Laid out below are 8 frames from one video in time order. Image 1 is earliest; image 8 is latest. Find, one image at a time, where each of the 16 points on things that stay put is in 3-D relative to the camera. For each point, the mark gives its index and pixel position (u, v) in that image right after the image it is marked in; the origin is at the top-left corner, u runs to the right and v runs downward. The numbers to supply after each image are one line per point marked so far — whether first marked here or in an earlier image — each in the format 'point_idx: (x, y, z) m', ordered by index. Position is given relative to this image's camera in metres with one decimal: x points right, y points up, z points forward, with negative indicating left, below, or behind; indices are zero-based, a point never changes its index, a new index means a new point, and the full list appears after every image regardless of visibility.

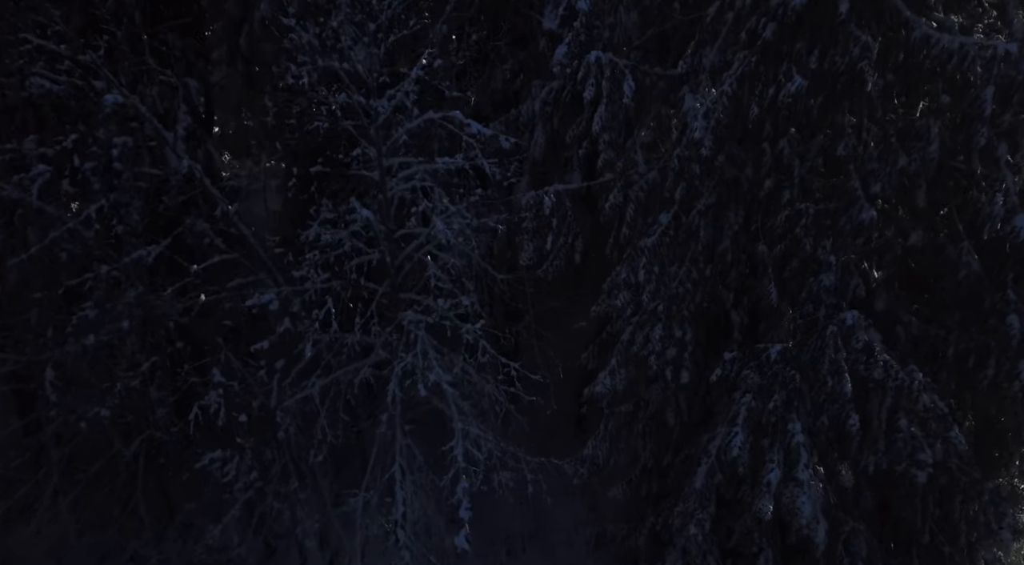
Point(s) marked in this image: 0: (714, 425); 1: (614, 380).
0: (+2.2, -1.6, +10.3) m
1: (+1.1, -1.1, +10.3) m
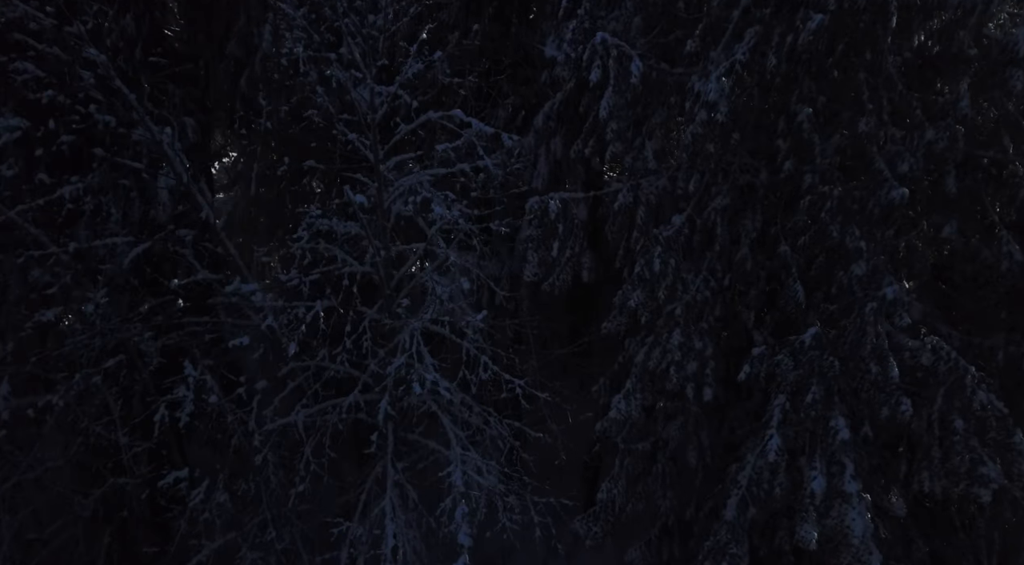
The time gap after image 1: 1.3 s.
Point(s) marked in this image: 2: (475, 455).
0: (+2.2, -1.7, +9.2) m
1: (+1.2, -1.2, +9.3) m
2: (-0.3, -1.6, +9.3) m
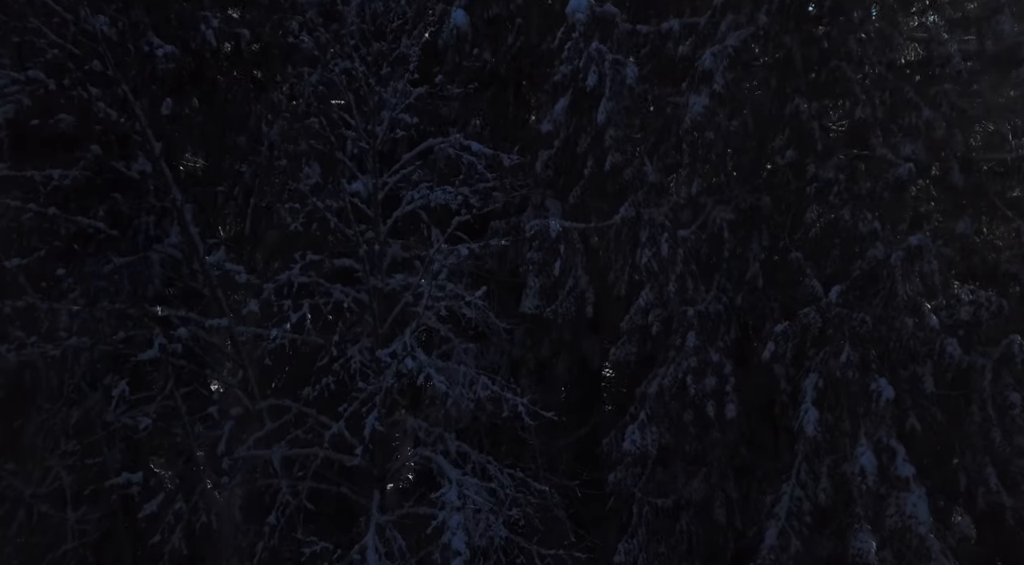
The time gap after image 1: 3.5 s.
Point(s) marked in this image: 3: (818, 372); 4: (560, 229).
0: (+2.3, -1.7, +8.1) m
1: (+1.2, -1.3, +8.4) m
2: (-0.3, -1.7, +8.2) m
3: (+2.3, -0.7, +7.2) m
4: (+0.4, +0.5, +9.0) m
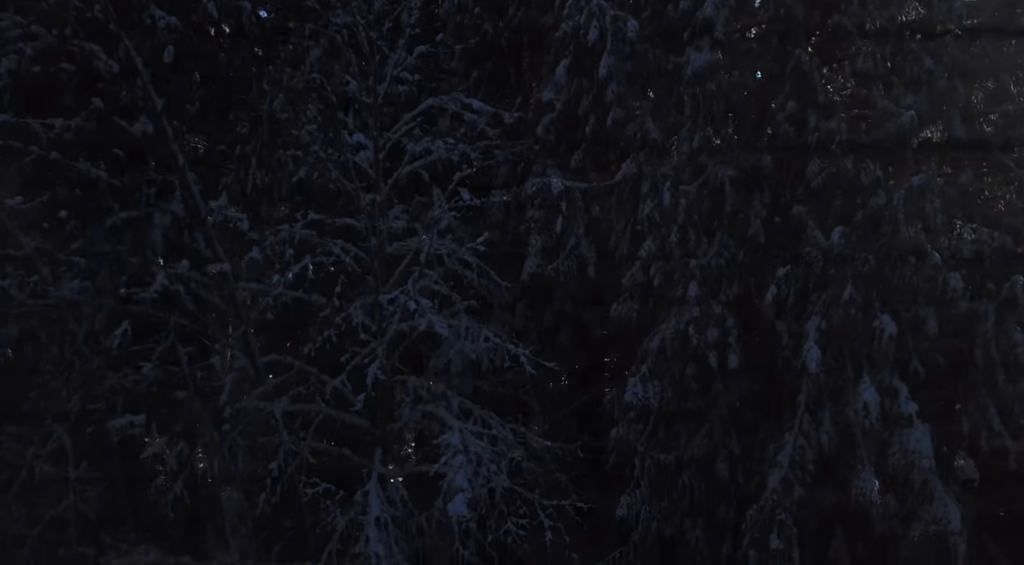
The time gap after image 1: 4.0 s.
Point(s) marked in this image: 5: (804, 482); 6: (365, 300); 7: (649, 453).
0: (+2.3, -1.3, +8.1) m
1: (+1.2, -0.9, +8.4) m
2: (-0.3, -1.3, +8.2) m
3: (+2.4, -0.3, +7.3) m
4: (+0.5, +0.9, +9.0) m
5: (+2.3, -1.6, +7.6) m
6: (-1.4, -0.2, +8.9) m
7: (+1.3, -1.6, +8.7) m
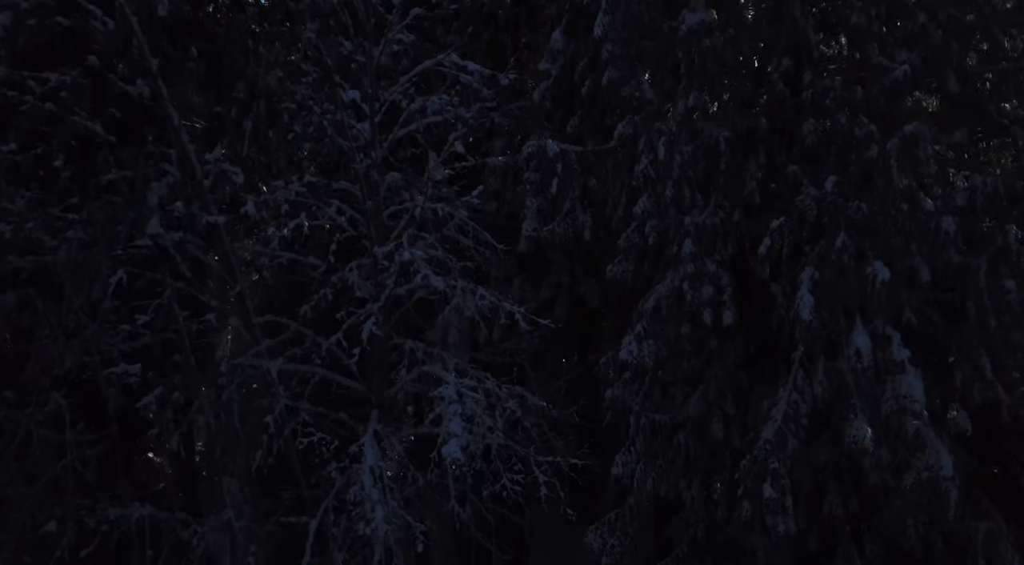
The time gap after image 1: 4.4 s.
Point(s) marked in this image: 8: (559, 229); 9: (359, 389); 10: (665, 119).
0: (+2.2, -1.0, +8.1) m
1: (+1.1, -0.6, +8.4) m
2: (-0.3, -0.9, +8.2) m
3: (+2.3, +0.1, +7.3) m
4: (+0.4, +1.3, +9.0) m
5: (+2.3, -1.2, +7.6) m
6: (-1.4, +0.2, +8.9) m
7: (+1.2, -1.2, +8.7) m
8: (+0.5, +0.5, +9.0) m
9: (-1.4, -1.0, +8.7) m
10: (+1.4, +1.5, +8.9) m
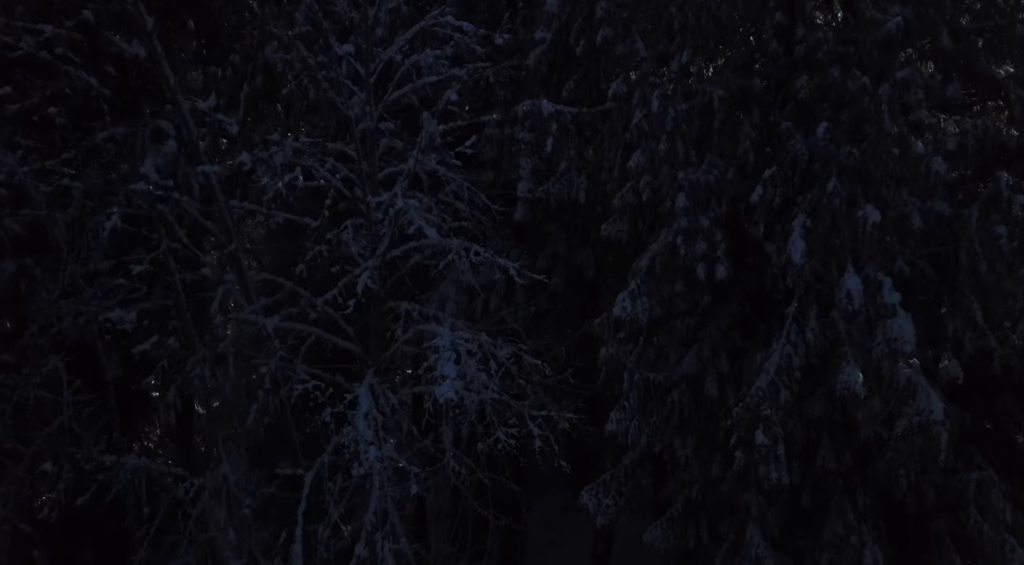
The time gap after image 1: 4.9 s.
0: (+2.2, -0.6, +8.1) m
1: (+1.1, -0.2, +8.4) m
2: (-0.4, -0.6, +8.2) m
3: (+2.3, +0.5, +7.3) m
4: (+0.4, +1.7, +9.1) m
5: (+2.2, -0.8, +7.6) m
6: (-1.4, +0.6, +8.9) m
7: (+1.2, -0.8, +8.7) m
8: (+0.4, +0.9, +9.1) m
9: (-1.5, -0.6, +8.7) m
10: (+1.4, +1.9, +8.9) m
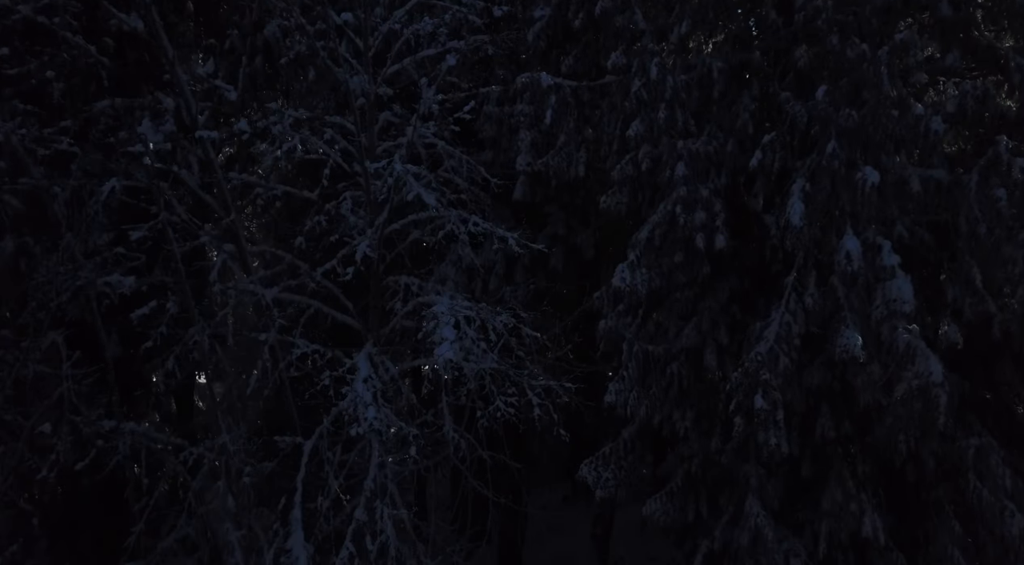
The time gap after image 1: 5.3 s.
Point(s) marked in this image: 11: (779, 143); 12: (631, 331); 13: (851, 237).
0: (+2.2, -0.3, +8.1) m
1: (+1.1, +0.1, +8.4) m
2: (-0.4, -0.3, +8.2) m
3: (+2.3, +0.8, +7.3) m
4: (+0.4, +1.9, +9.1) m
5: (+2.2, -0.6, +7.6) m
6: (-1.5, +0.8, +8.9) m
7: (+1.2, -0.5, +8.7) m
8: (+0.4, +1.2, +9.1) m
9: (-1.5, -0.3, +8.7) m
10: (+1.4, +2.2, +8.9) m
11: (+2.2, +1.2, +7.9) m
12: (+1.1, -0.5, +8.7) m
13: (+2.5, +0.3, +7.1) m
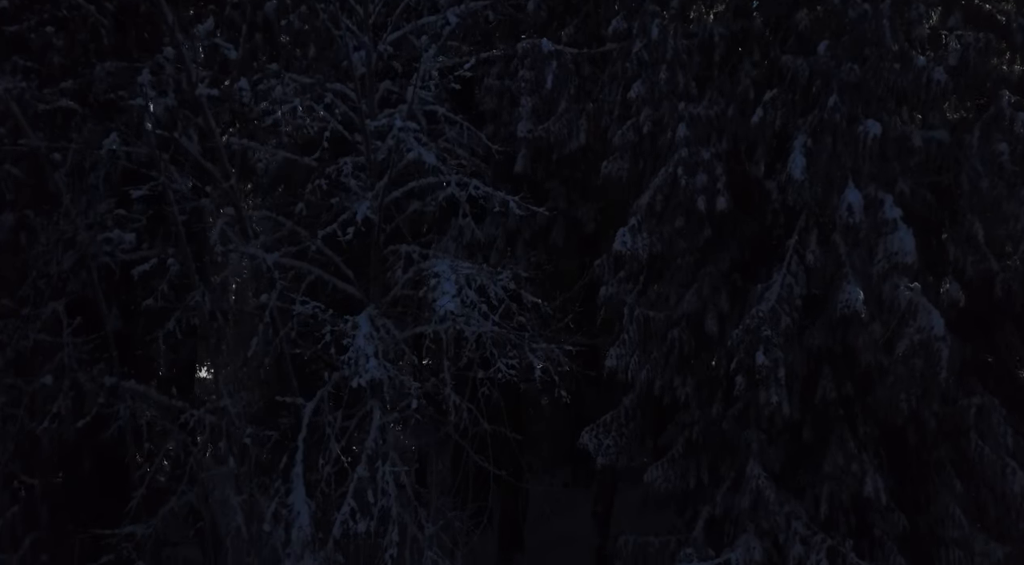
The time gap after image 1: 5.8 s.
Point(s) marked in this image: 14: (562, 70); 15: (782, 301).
0: (+2.2, 0.0, +8.1) m
1: (+1.1, +0.4, +8.4) m
2: (-0.4, 0.0, +8.2) m
3: (+2.3, +1.1, +7.3) m
4: (+0.4, +2.2, +9.1) m
5: (+2.2, -0.3, +7.6) m
6: (-1.4, +1.1, +8.9) m
7: (+1.2, -0.2, +8.7) m
8: (+0.4, +1.5, +9.1) m
9: (-1.5, 0.0, +8.7) m
10: (+1.4, +2.5, +8.9) m
11: (+2.2, +1.5, +7.8) m
12: (+1.1, -0.1, +8.7) m
13: (+2.5, +0.6, +7.0) m
14: (+0.5, +2.0, +9.2) m
15: (+2.2, -0.1, +7.6) m
